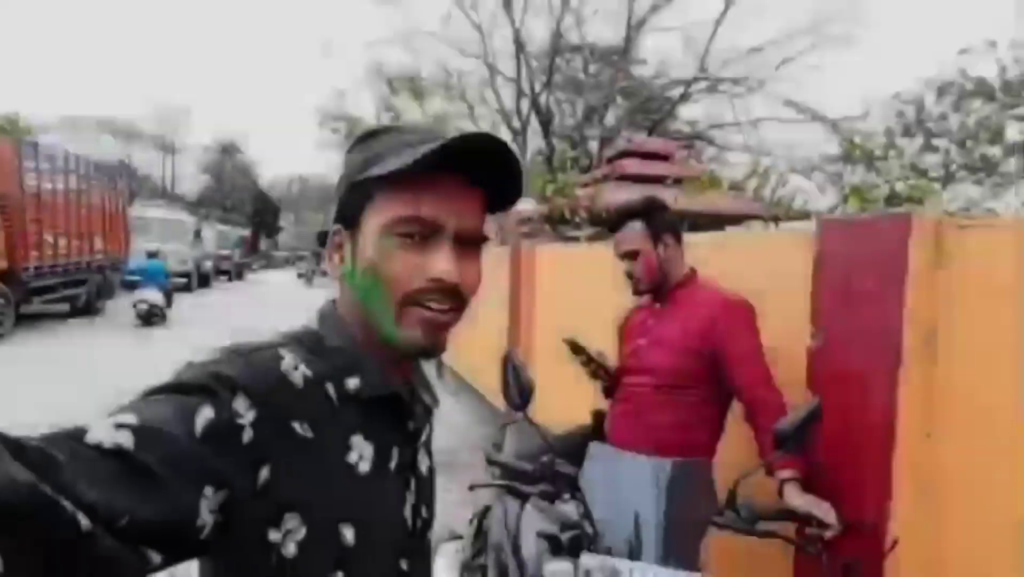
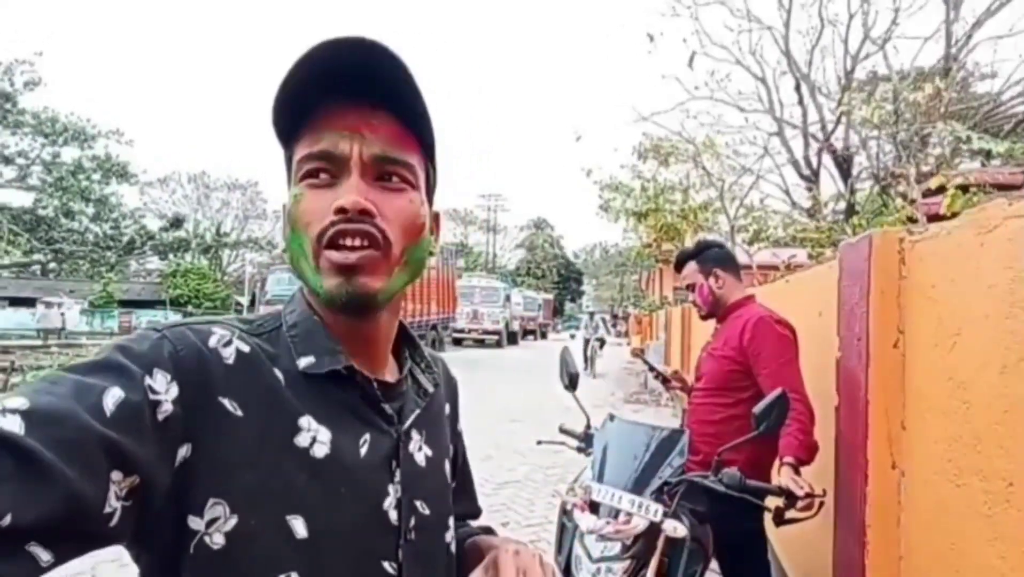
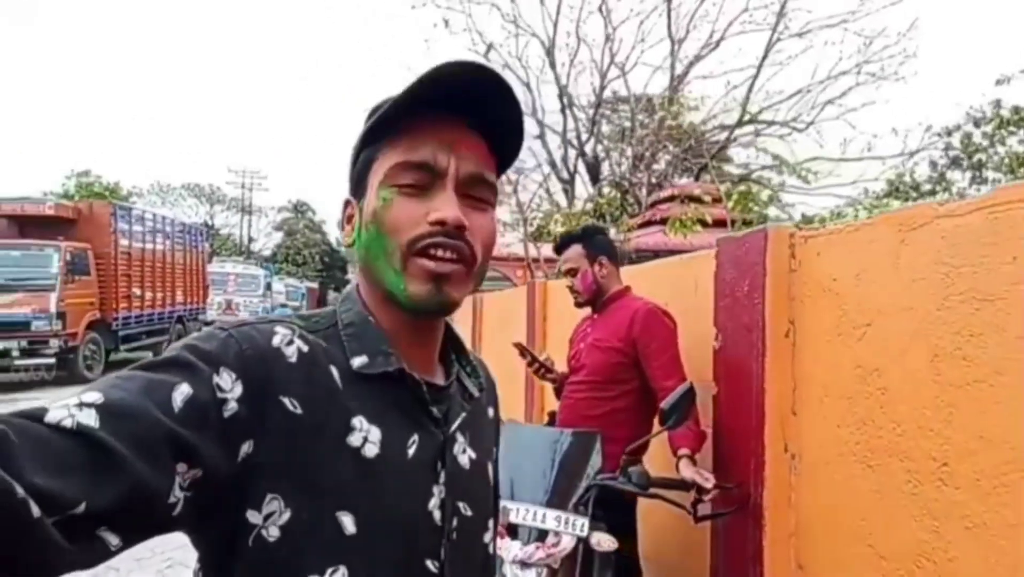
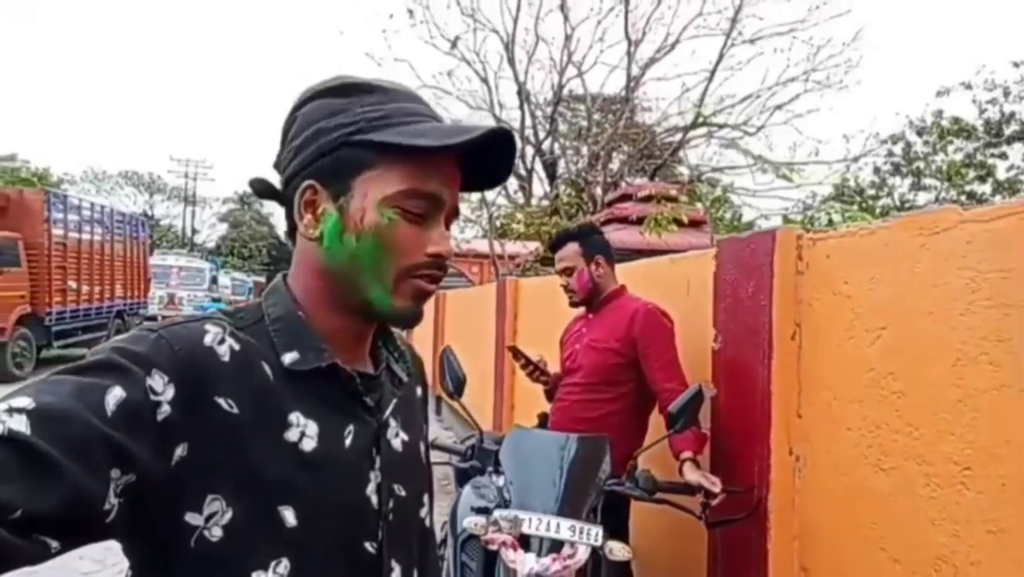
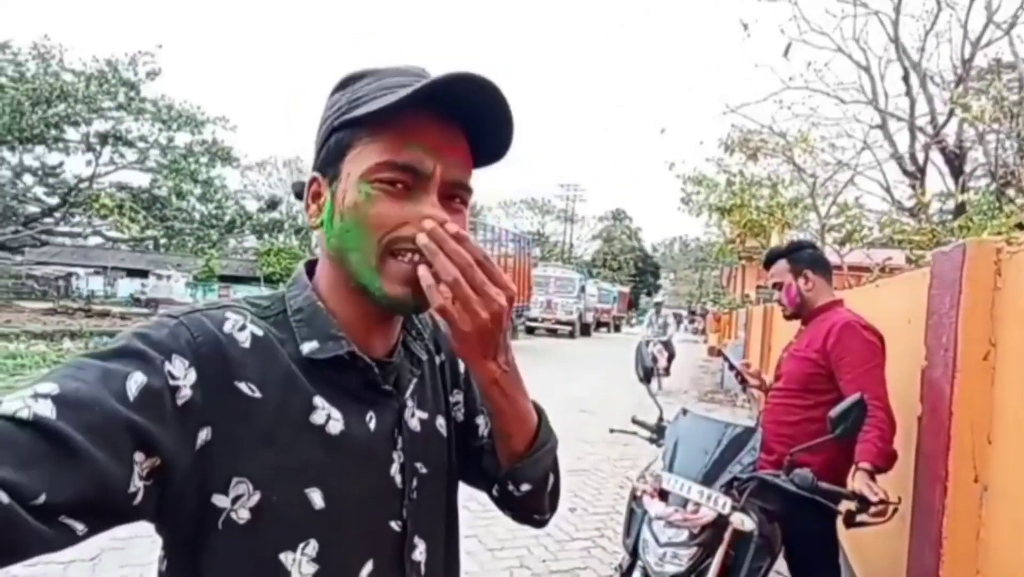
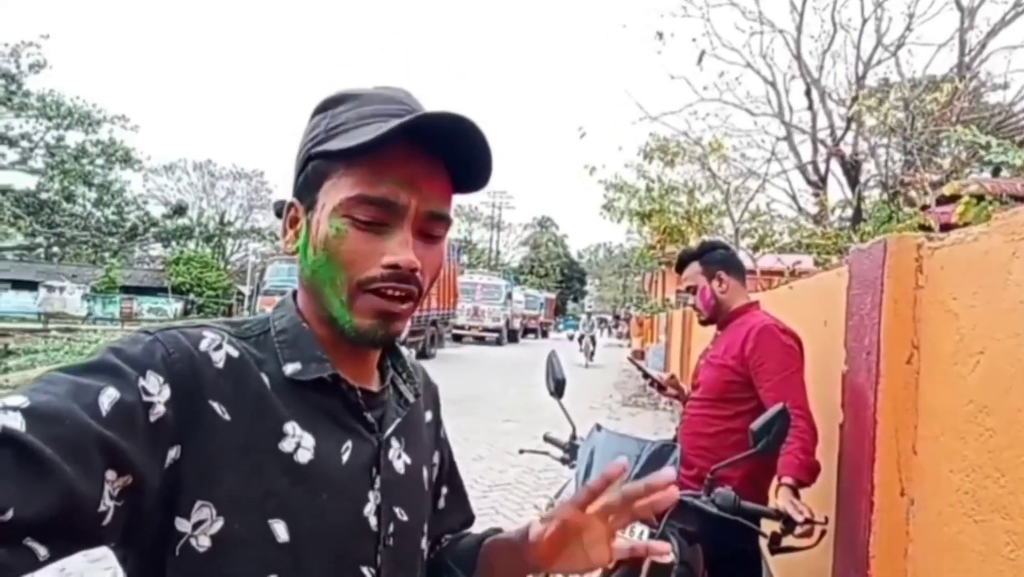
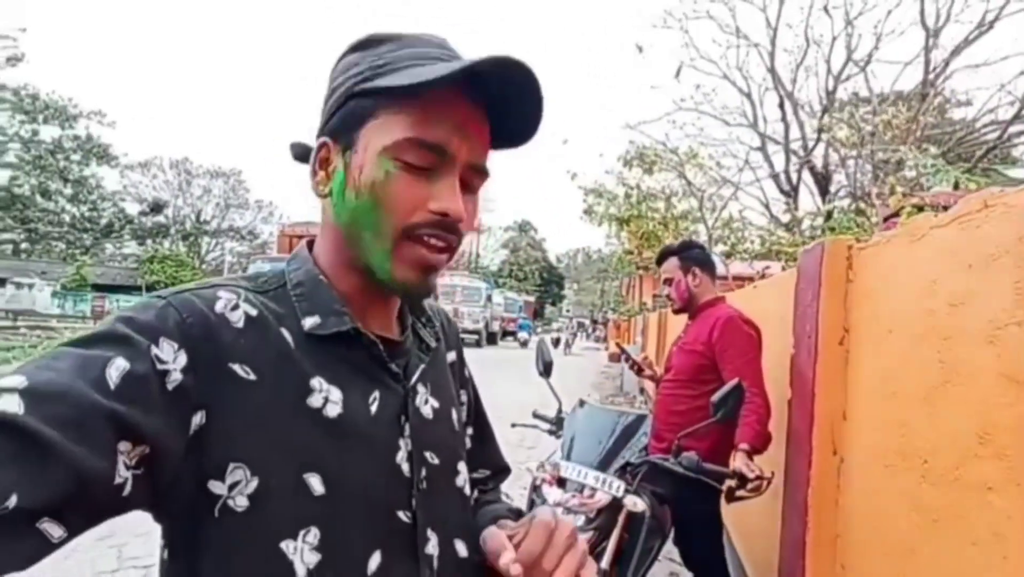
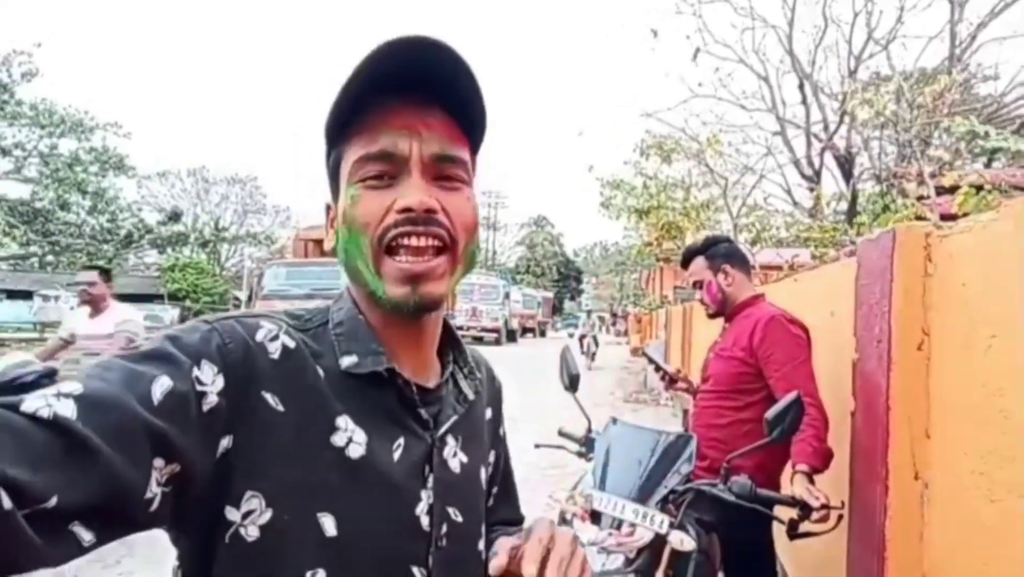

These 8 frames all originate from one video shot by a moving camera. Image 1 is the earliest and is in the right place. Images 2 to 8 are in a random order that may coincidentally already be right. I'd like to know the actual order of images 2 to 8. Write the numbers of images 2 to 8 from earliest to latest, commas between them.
4, 3, 7, 6, 8, 2, 5
